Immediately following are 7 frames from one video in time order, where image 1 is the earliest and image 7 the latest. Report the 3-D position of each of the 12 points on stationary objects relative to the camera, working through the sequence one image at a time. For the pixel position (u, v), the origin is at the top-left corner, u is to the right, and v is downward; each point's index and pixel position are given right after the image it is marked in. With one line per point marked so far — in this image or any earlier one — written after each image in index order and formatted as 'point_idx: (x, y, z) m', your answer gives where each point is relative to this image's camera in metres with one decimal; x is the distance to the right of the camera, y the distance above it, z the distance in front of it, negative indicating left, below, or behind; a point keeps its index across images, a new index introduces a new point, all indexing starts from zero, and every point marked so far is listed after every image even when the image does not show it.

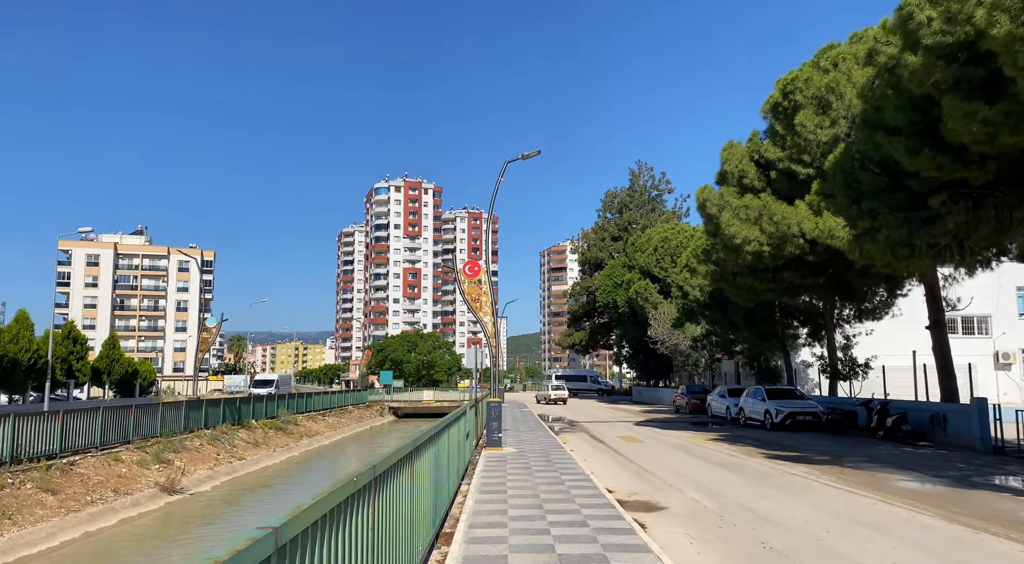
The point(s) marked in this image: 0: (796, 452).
0: (+7.5, -4.5, +17.8) m
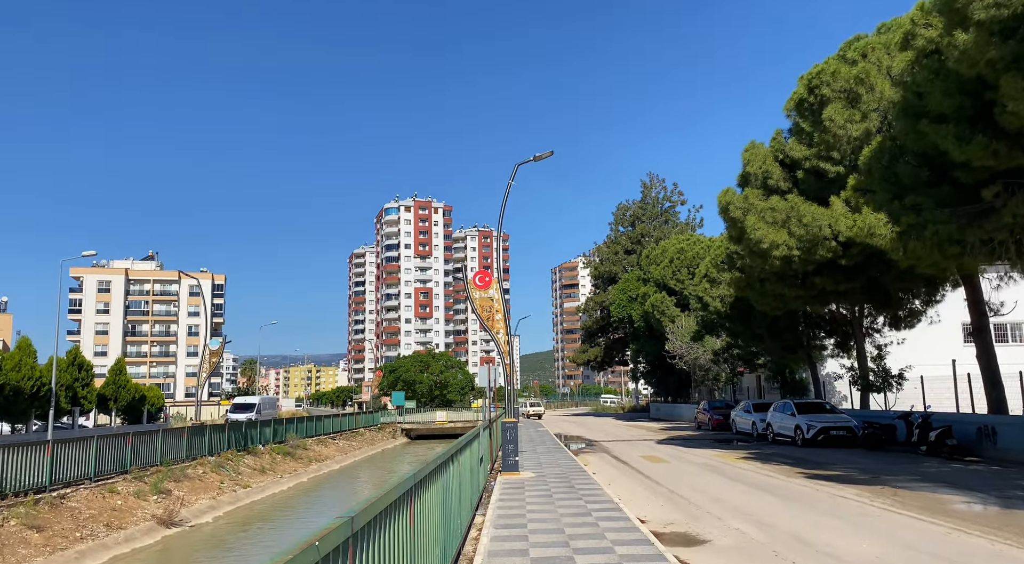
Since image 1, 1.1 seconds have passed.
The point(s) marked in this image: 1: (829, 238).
0: (+7.9, -4.7, +16.5) m
1: (+8.0, +1.1, +16.9) m
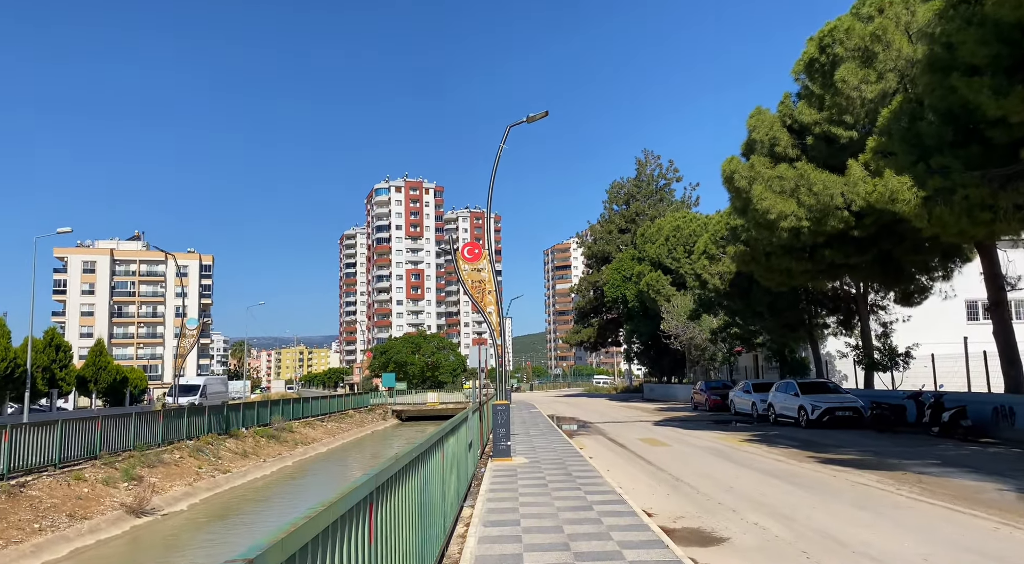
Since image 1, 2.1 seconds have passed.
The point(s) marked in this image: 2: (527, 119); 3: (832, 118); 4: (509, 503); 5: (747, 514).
0: (+7.7, -4.0, +15.6) m
1: (+7.8, +1.8, +15.9) m
2: (+0.3, +3.2, +13.5) m
3: (+8.1, +4.1, +16.9) m
4: (-0.1, -3.2, +9.9) m
5: (+3.1, -3.0, +8.7) m
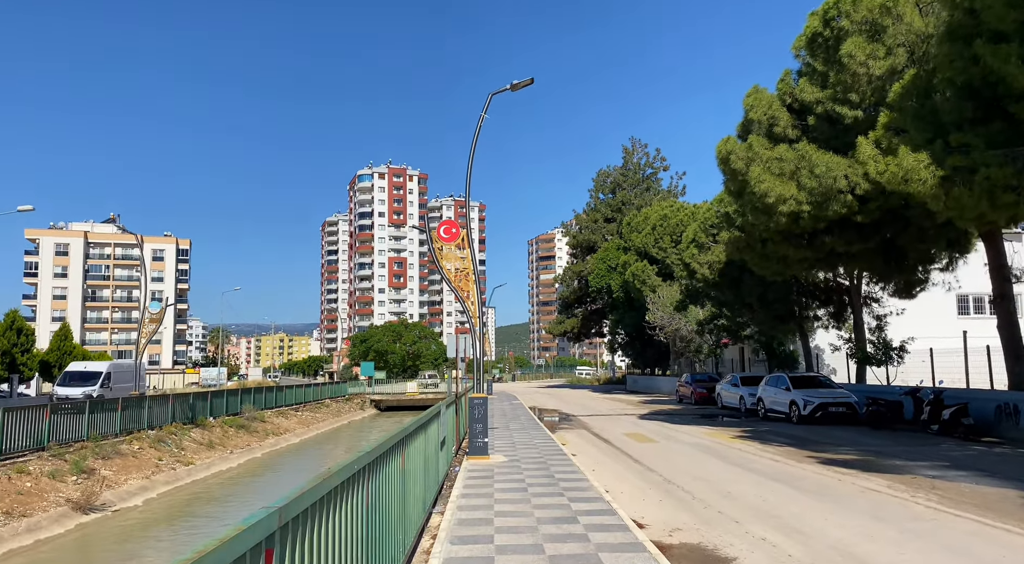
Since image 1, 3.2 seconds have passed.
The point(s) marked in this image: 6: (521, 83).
0: (+7.3, -3.8, +14.7) m
1: (+7.4, +2.0, +14.9) m
2: (0.0, +3.6, +12.3) m
3: (+7.7, +4.4, +15.9) m
4: (-0.4, -3.0, +8.8) m
5: (+2.8, -2.8, +7.7) m
6: (+0.2, +3.7, +12.4) m
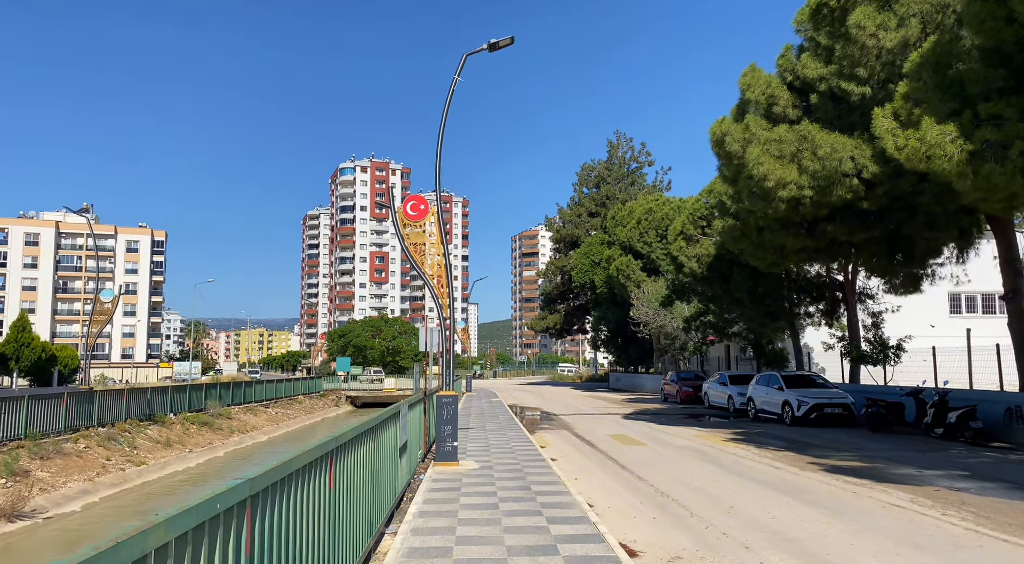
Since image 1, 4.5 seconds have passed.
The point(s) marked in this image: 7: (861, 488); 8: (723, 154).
0: (+6.8, -3.6, +13.5) m
1: (+6.9, +2.2, +13.7) m
2: (-0.4, +3.8, +10.9) m
3: (+7.2, +4.6, +14.7) m
4: (-0.7, -2.7, +7.4) m
5: (+2.4, -2.6, +6.4) m
6: (-0.2, +3.9, +11.0) m
7: (+5.2, -3.0, +9.9) m
8: (+5.2, +3.1, +16.5) m
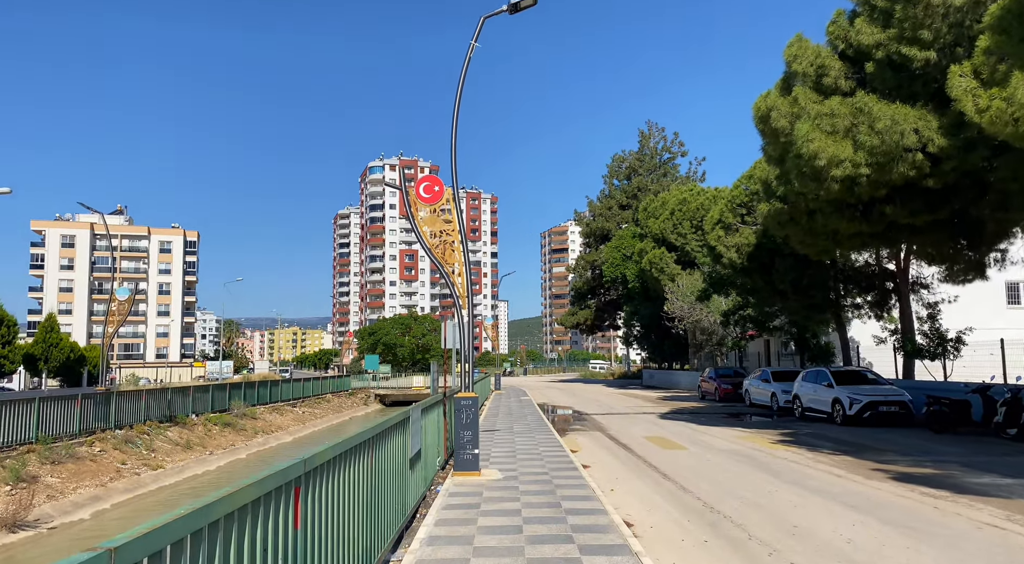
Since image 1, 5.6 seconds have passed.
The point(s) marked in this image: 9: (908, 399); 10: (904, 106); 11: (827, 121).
0: (+7.3, -3.3, +12.1) m
1: (+7.4, +2.5, +12.3) m
2: (-0.1, +4.0, +9.8) m
3: (+7.7, +4.8, +13.2) m
4: (-0.5, -2.6, +6.4) m
5: (+2.6, -2.4, +5.3) m
6: (+0.1, +4.1, +9.9) m
7: (+5.5, -2.8, +8.6) m
8: (+5.8, +3.4, +15.1) m
9: (+10.5, -3.1, +17.7) m
10: (+7.5, +3.4, +12.8) m
11: (+6.4, +3.2, +13.5) m
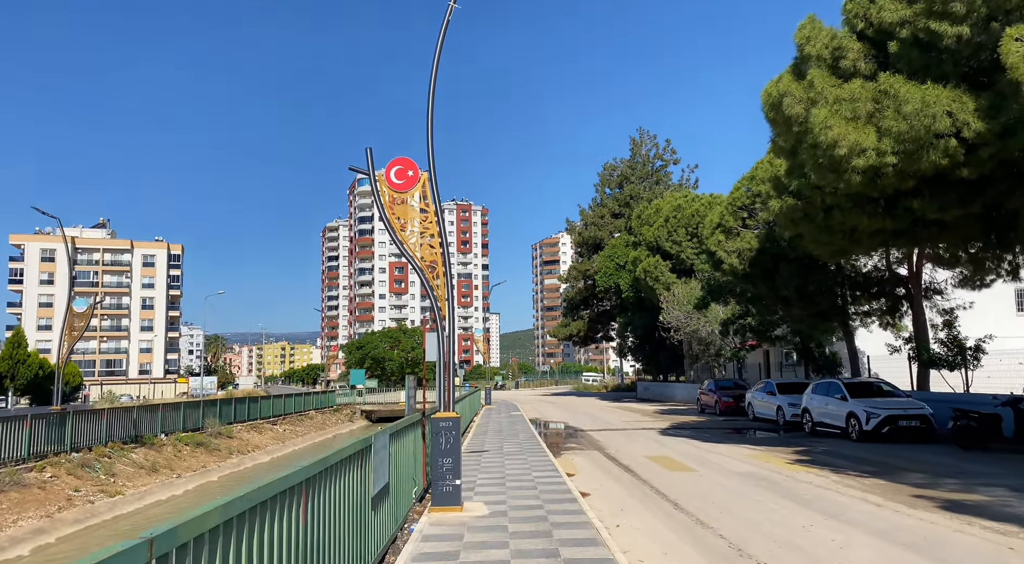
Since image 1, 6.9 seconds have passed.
0: (+7.1, -3.3, +10.7) m
1: (+7.2, +2.5, +11.0) m
2: (-0.3, +4.0, +8.5) m
3: (+7.4, +4.8, +12.0) m
4: (-0.6, -2.5, +4.9) m
5: (+2.5, -2.3, +3.8) m
6: (-0.1, +4.1, +8.5) m
7: (+5.4, -2.8, +7.2) m
8: (+5.5, +3.3, +13.8) m
9: (+10.2, -3.2, +16.3) m
10: (+7.3, +3.3, +11.5) m
11: (+6.1, +3.2, +12.2) m
